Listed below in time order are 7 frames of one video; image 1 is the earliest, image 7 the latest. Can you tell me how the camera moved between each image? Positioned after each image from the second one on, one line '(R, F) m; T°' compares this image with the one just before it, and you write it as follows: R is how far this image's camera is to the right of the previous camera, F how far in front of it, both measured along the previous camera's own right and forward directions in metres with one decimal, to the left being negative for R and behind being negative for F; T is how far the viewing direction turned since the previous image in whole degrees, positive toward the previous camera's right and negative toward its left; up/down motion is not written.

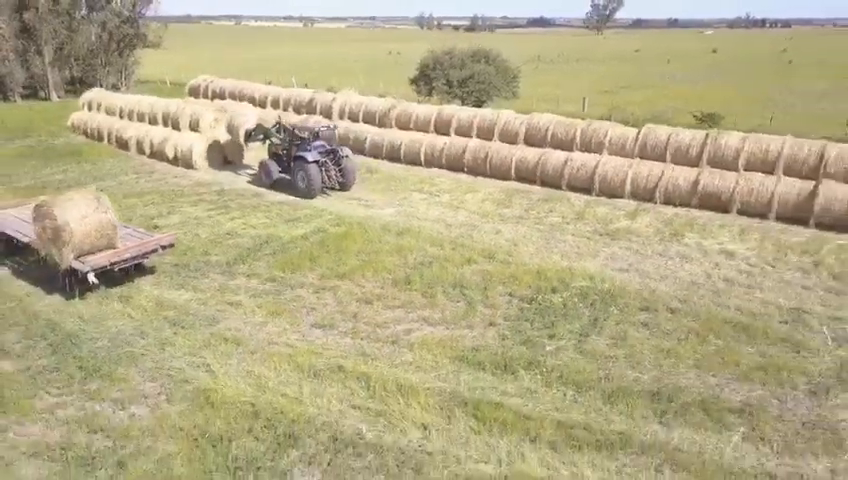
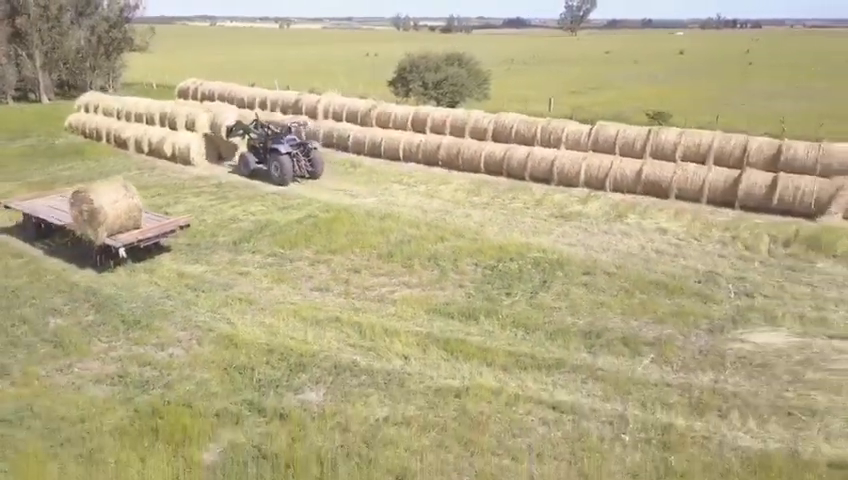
(0.0, -1.8) m; +2°
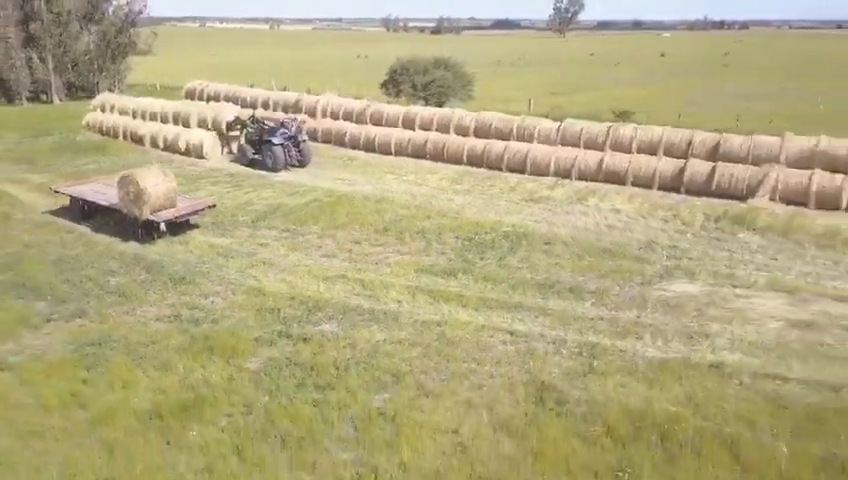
(0.0, -2.2) m; +1°
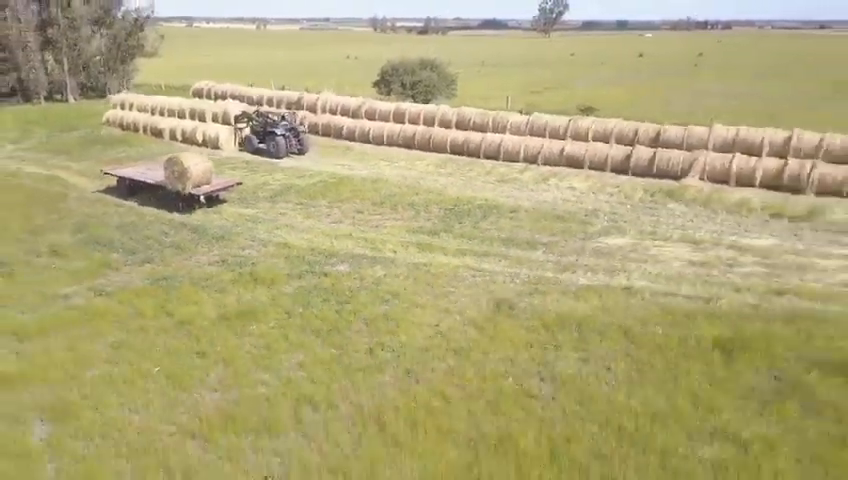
(0.0, -3.1) m; +1°
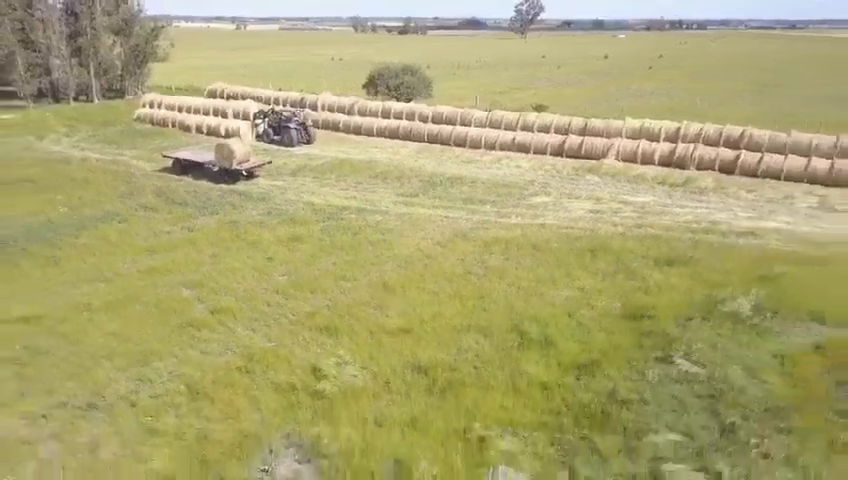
(-0.1, -5.9) m; +2°
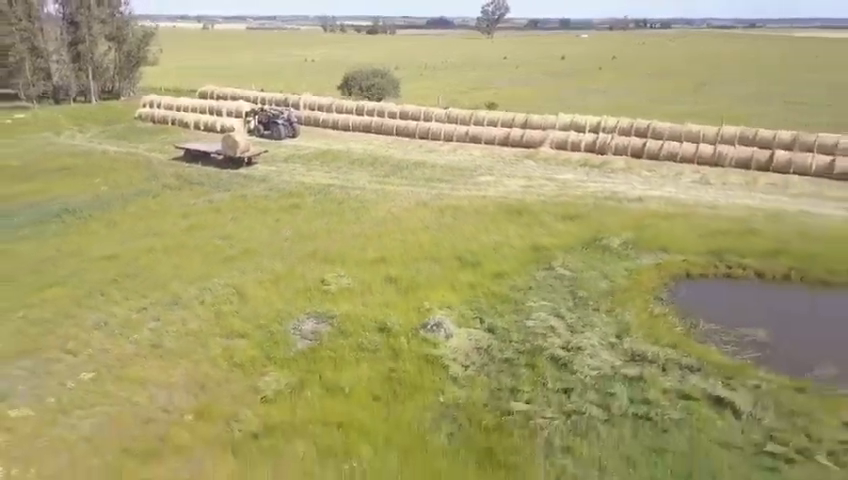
(+0.1, -5.2) m; +2°
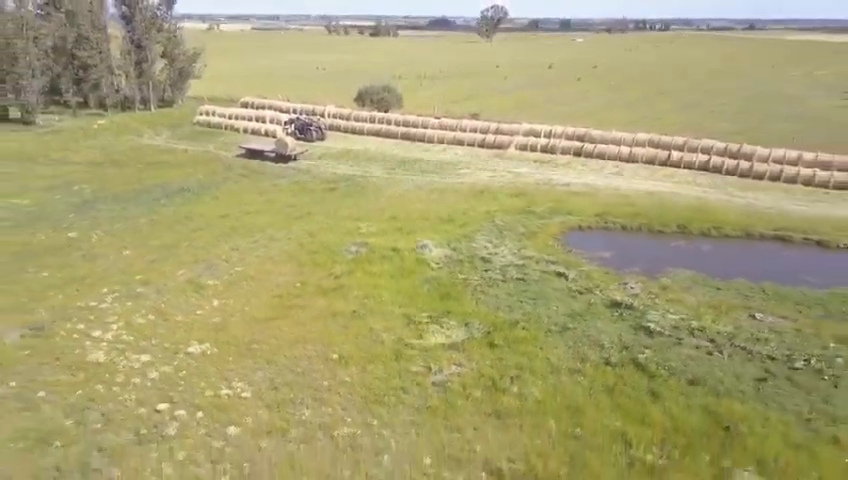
(+0.3, -10.5) m; 0°
